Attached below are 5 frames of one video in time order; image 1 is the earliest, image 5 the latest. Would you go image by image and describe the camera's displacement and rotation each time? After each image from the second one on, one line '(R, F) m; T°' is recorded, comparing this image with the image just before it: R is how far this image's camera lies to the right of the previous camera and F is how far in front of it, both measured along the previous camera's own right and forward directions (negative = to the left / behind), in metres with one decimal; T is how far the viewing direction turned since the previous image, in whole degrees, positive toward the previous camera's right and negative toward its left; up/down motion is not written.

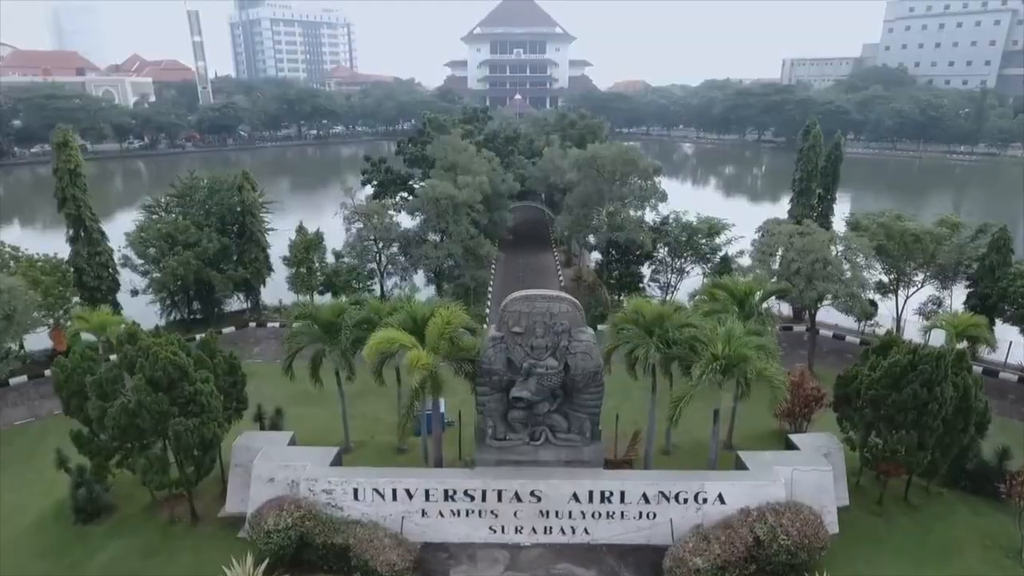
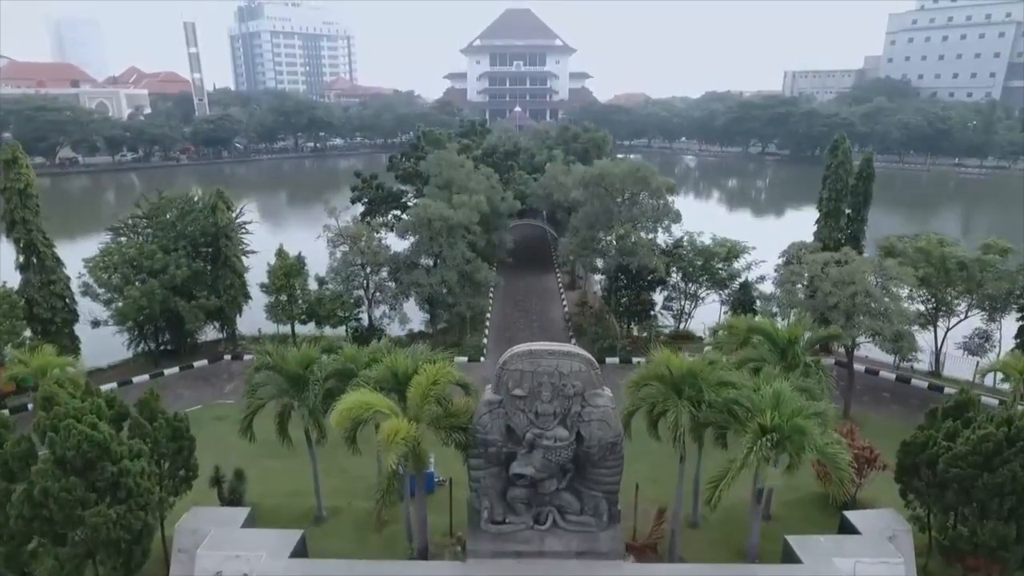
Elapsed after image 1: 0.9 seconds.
(0.0, +1.2) m; 0°
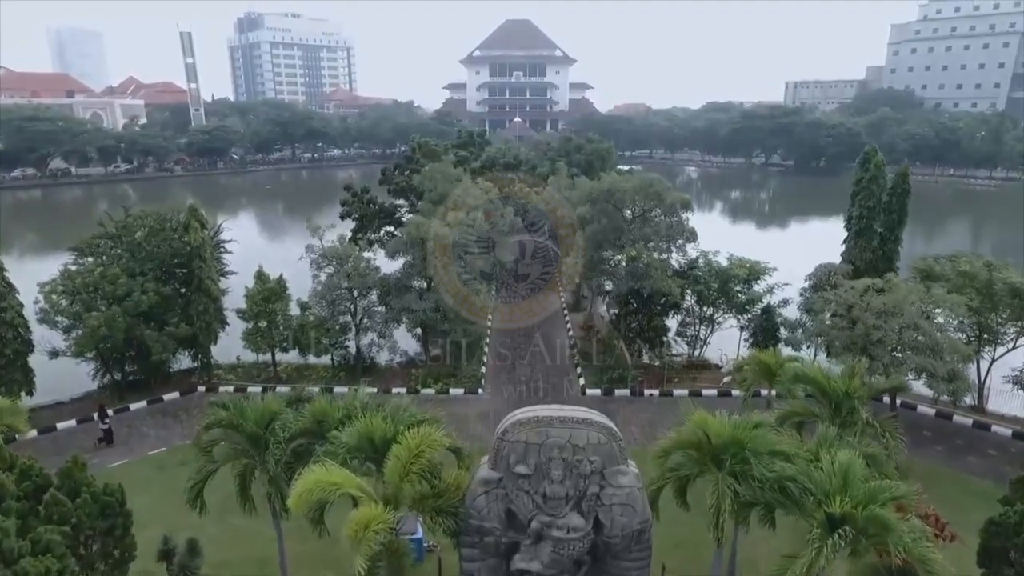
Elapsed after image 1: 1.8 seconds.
(0.0, +1.1) m; 0°
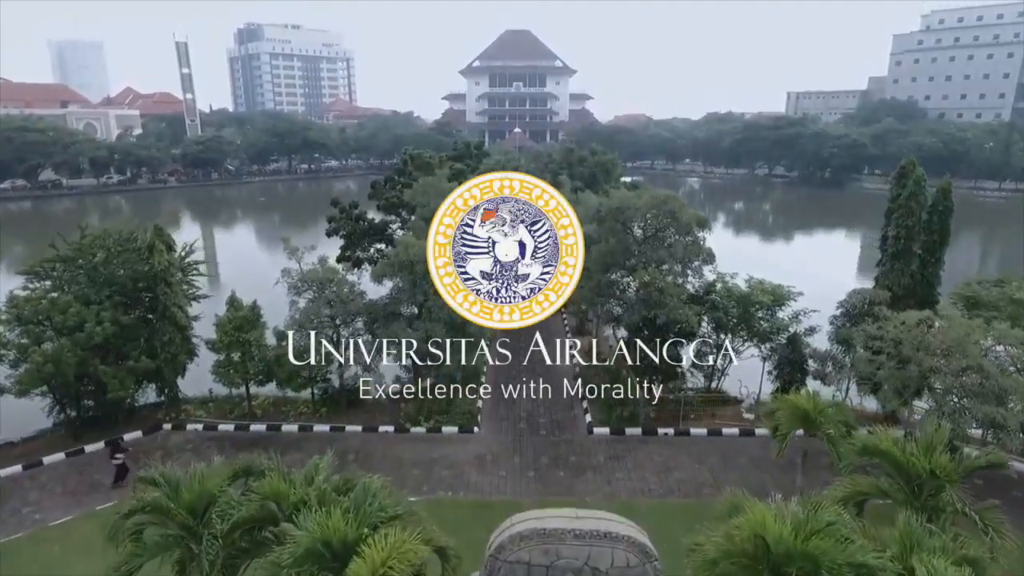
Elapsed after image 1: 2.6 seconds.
(0.0, +1.1) m; 0°
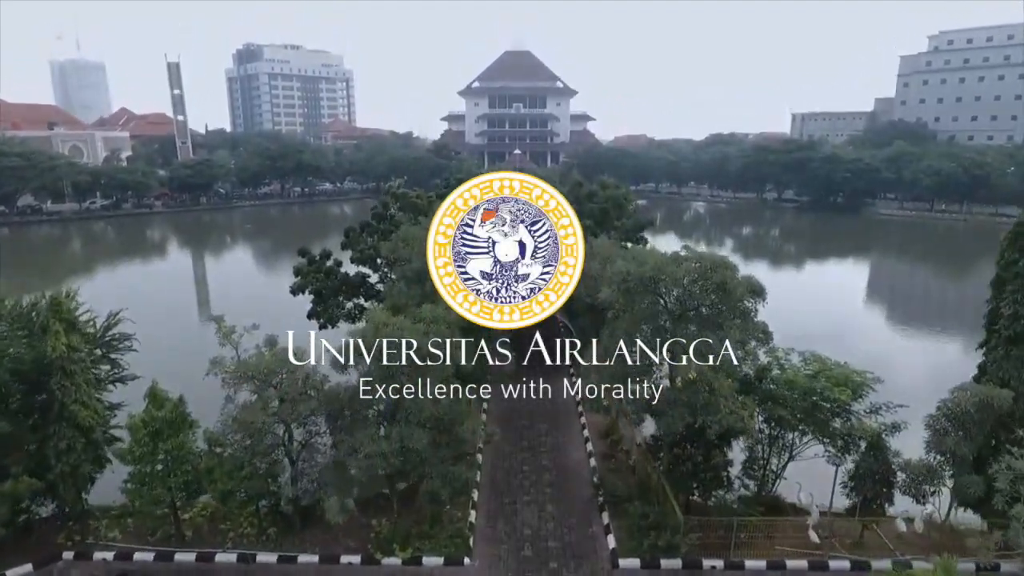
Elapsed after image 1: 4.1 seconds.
(0.0, +2.4) m; 0°
